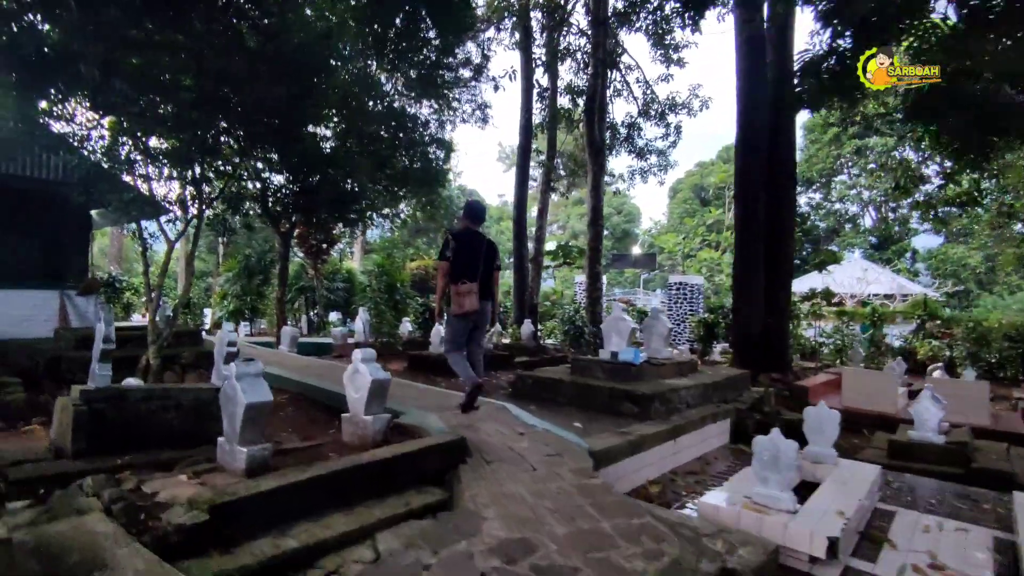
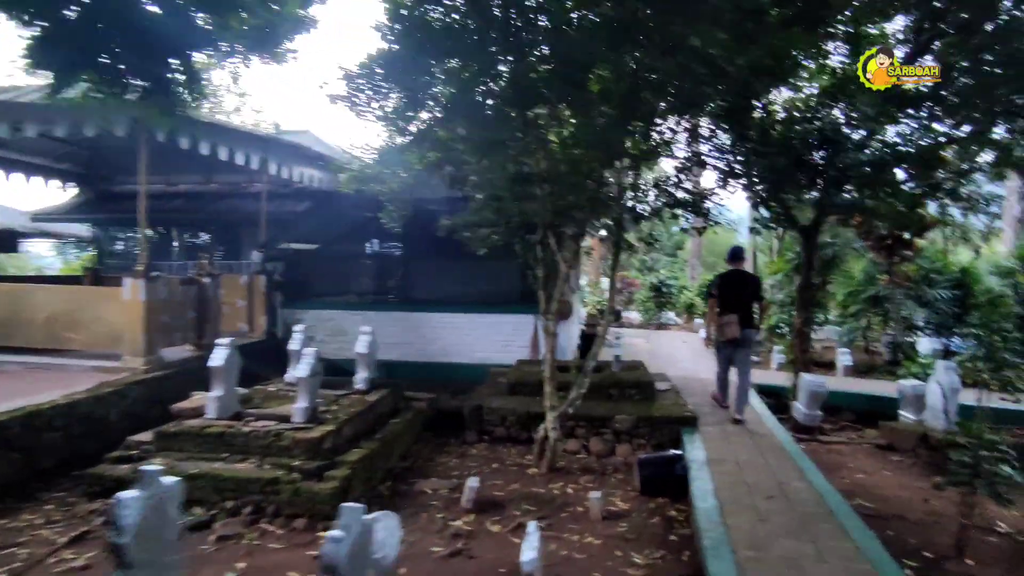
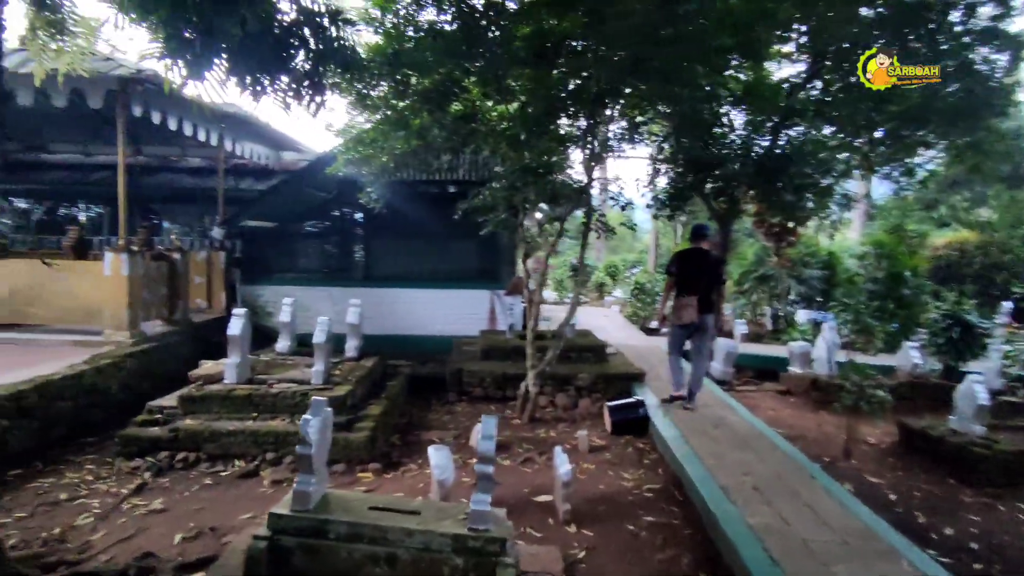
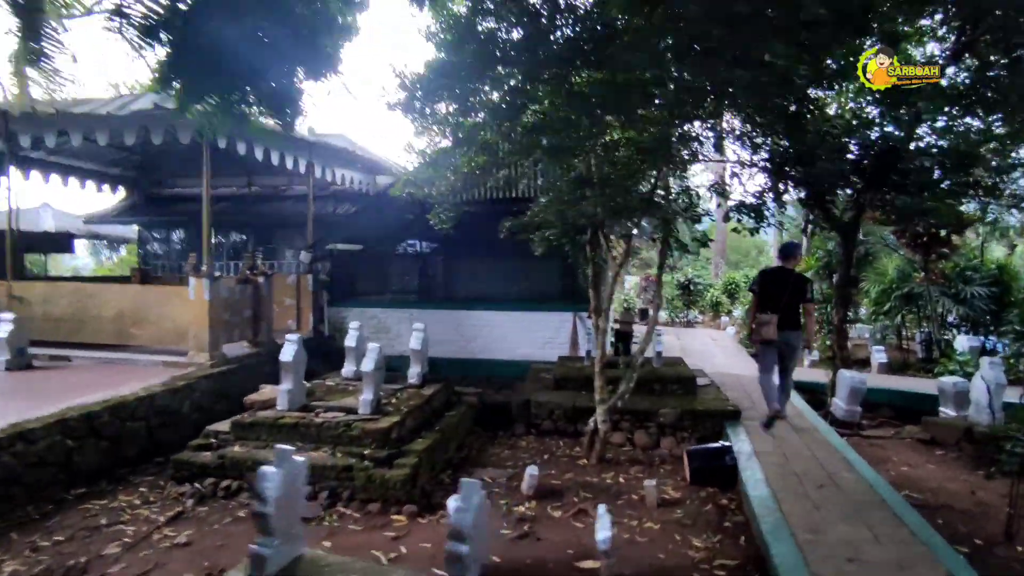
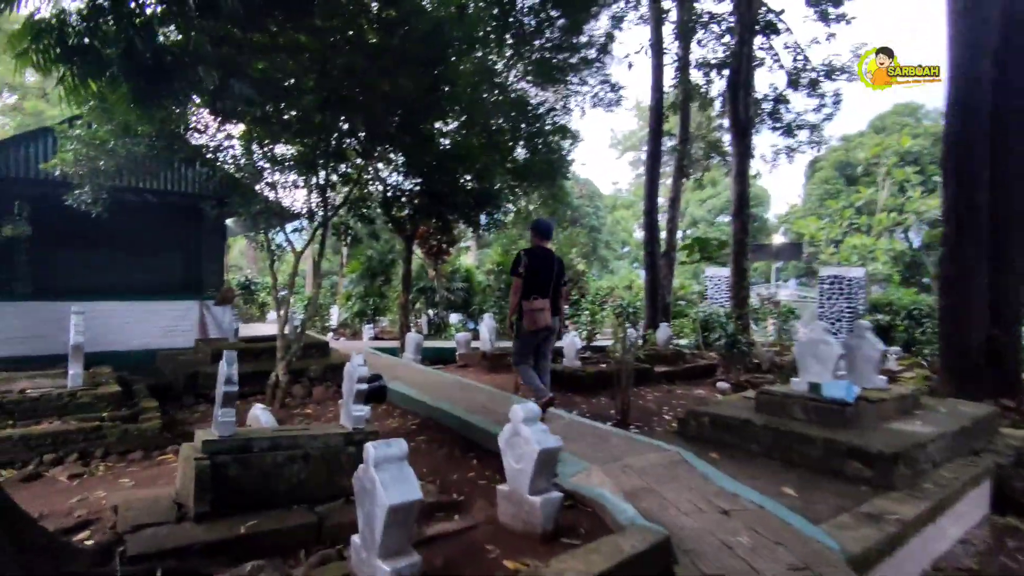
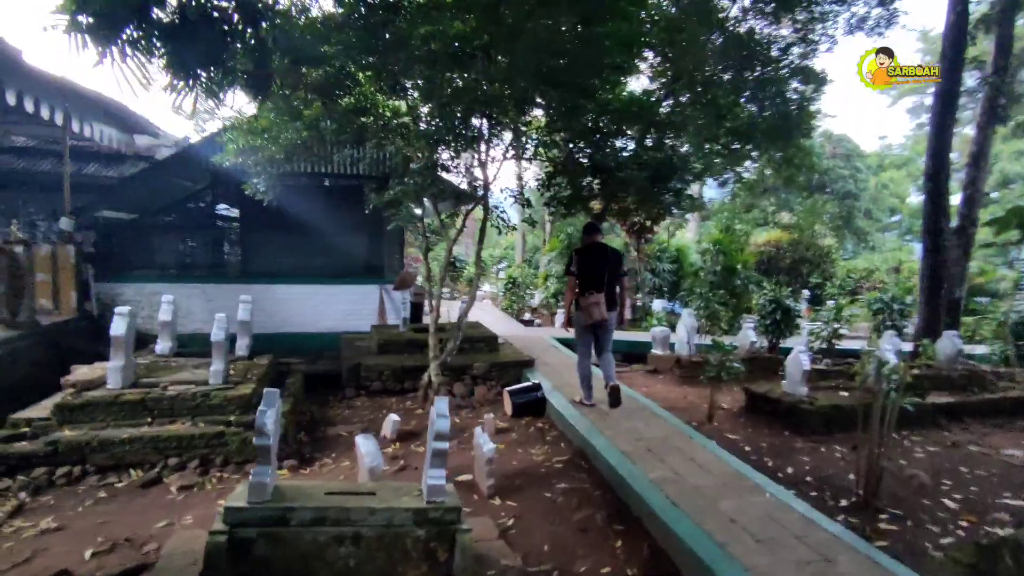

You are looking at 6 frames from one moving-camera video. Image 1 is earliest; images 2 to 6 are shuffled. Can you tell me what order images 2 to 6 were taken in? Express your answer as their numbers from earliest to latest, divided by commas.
5, 6, 3, 4, 2
